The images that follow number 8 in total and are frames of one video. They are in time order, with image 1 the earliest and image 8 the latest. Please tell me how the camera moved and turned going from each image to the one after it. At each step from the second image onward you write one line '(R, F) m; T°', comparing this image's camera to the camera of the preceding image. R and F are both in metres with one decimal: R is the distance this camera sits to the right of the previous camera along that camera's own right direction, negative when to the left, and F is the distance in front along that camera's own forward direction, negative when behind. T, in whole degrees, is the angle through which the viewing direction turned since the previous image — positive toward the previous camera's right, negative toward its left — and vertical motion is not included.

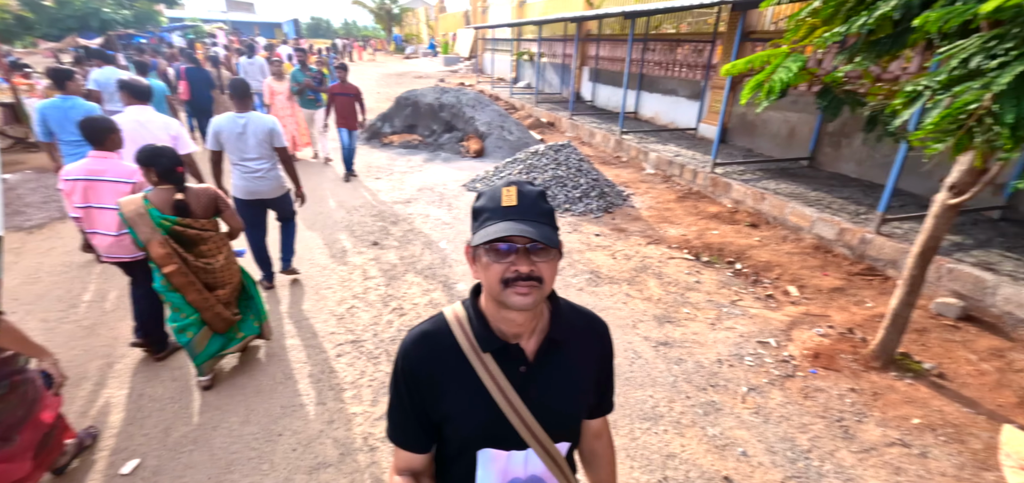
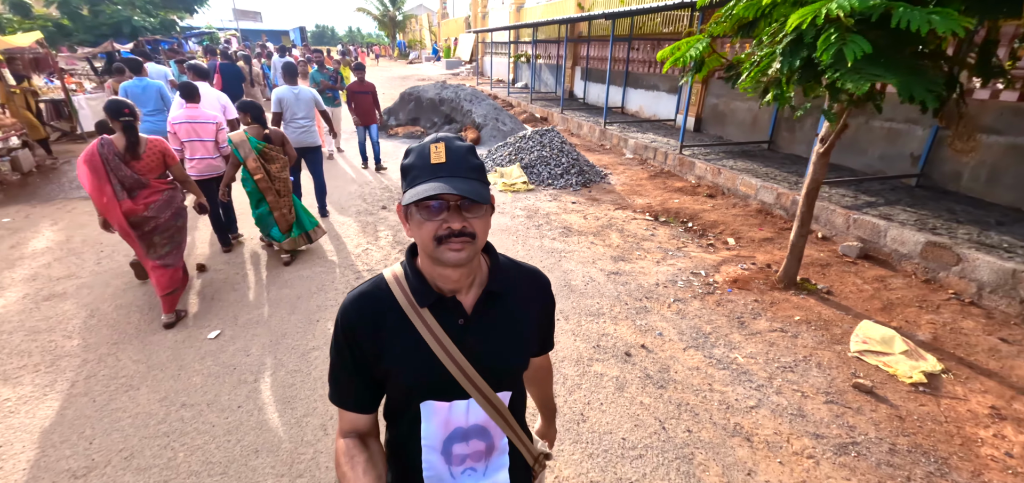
(+0.2, -1.0) m; -1°
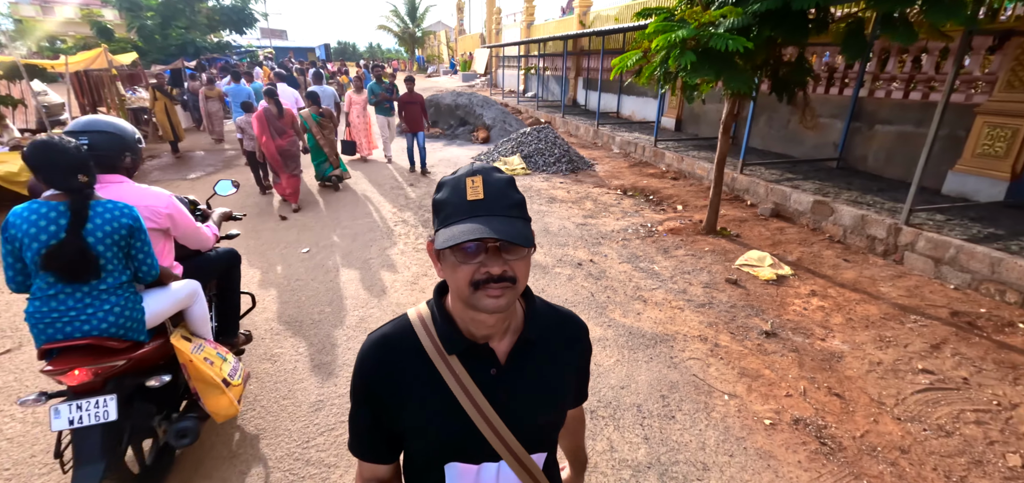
(+0.3, -1.7) m; -2°
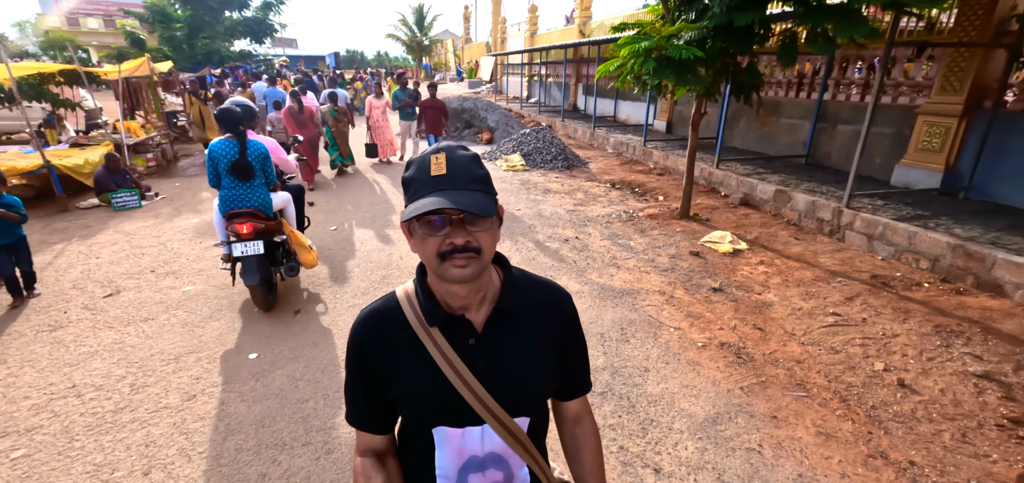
(+0.1, -0.9) m; -1°
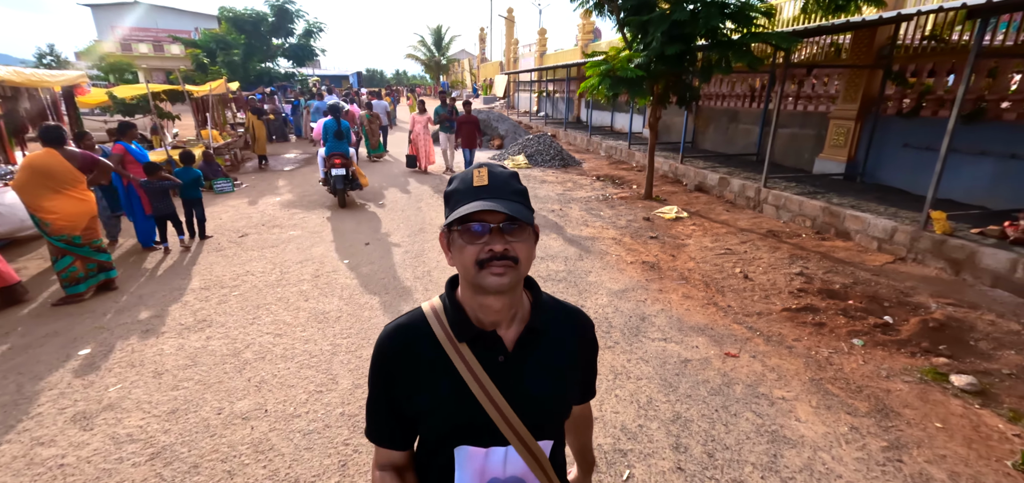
(+0.2, -2.1) m; -2°
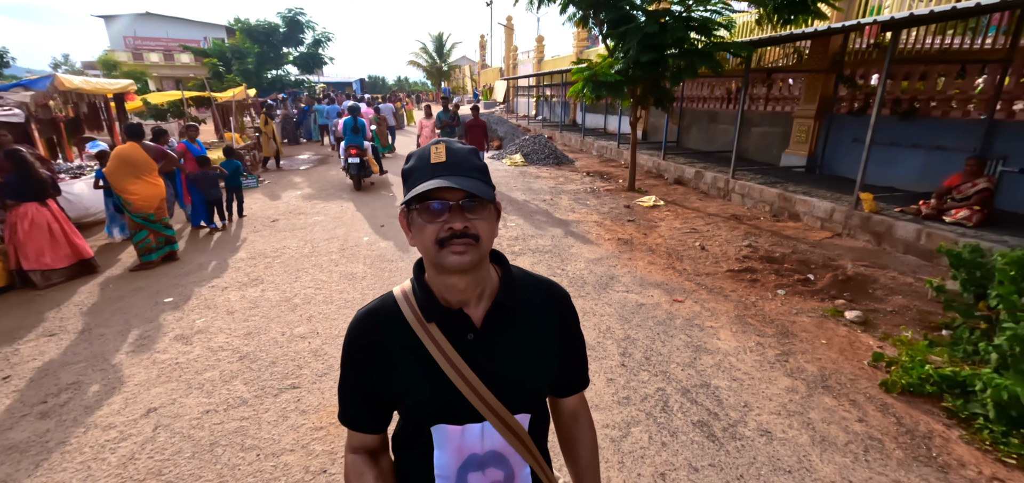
(+0.1, -1.0) m; 0°
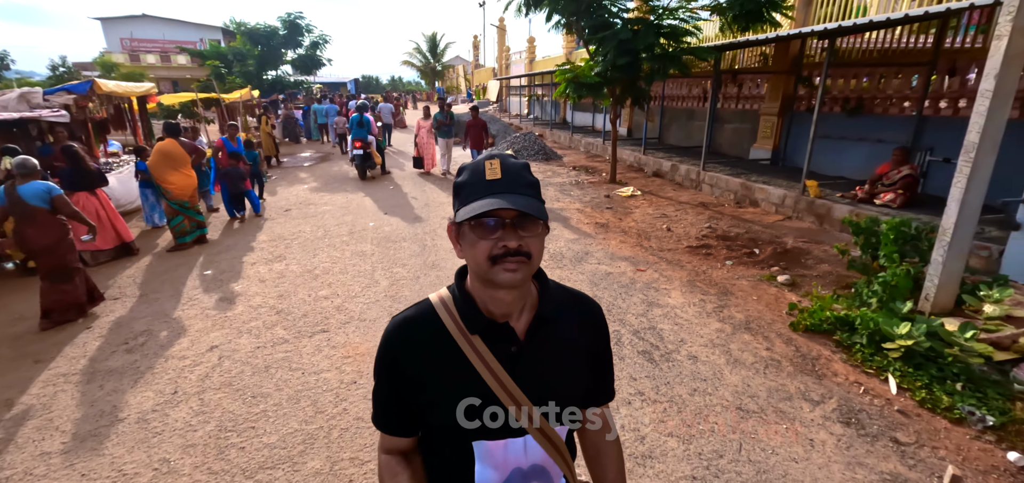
(+0.1, -0.8) m; +1°
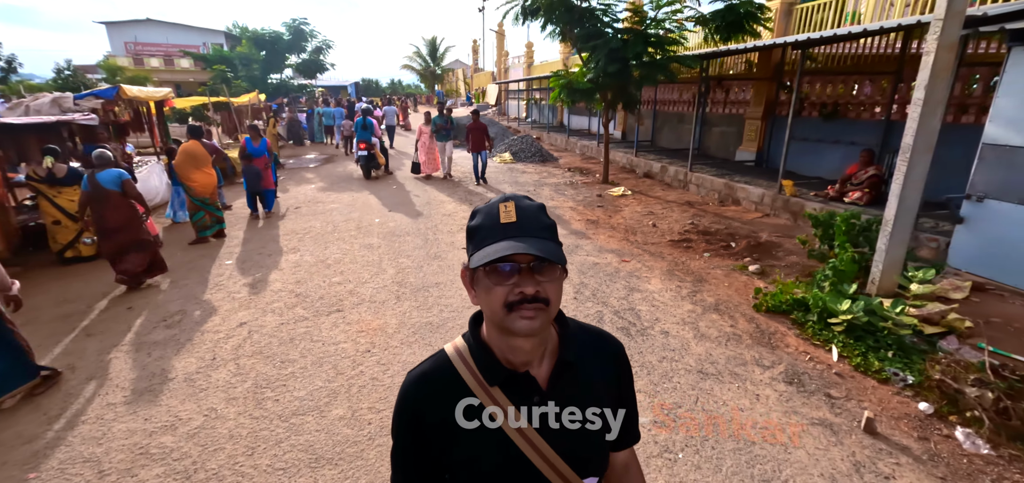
(0.0, -0.5) m; 0°
